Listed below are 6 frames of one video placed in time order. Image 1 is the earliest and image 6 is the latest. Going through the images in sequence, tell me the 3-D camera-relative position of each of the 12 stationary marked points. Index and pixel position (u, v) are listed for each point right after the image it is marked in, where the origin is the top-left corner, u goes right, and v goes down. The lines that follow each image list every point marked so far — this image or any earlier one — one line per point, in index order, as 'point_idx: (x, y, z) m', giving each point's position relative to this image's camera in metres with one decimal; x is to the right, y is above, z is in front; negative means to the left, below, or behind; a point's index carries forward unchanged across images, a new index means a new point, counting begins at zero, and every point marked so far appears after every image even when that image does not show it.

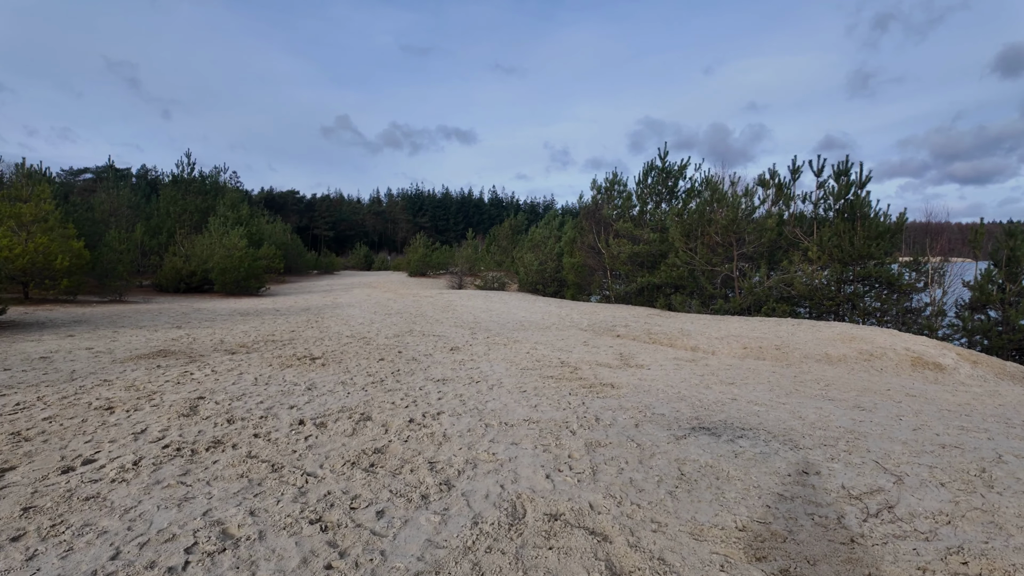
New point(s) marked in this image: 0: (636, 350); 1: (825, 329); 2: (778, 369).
0: (+2.1, -1.1, +10.2) m
1: (+6.6, -0.9, +12.6) m
2: (+4.0, -1.2, +8.8) m
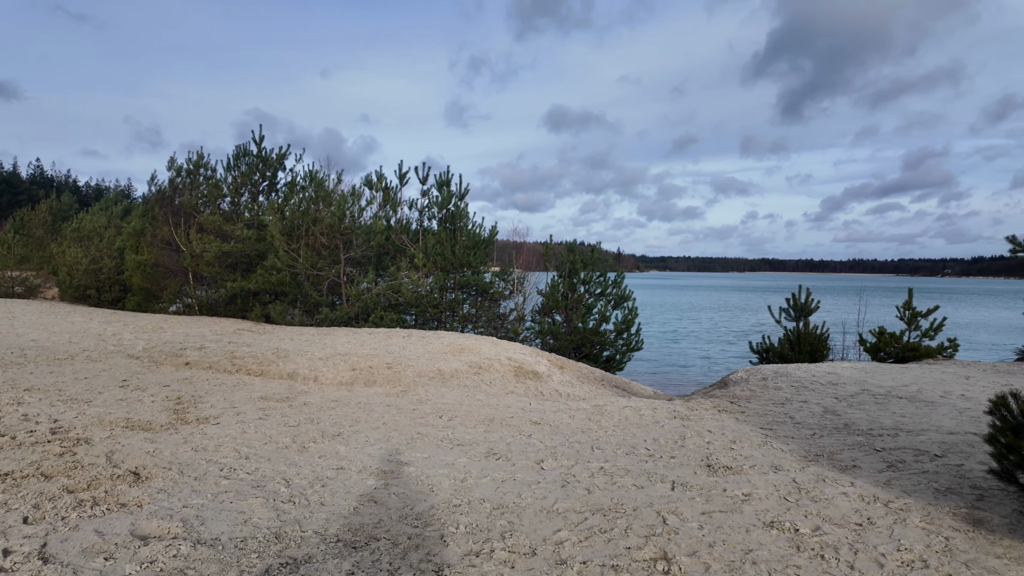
0: (-3.7, -1.2, +7.2) m
1: (-1.6, -1.1, +11.8) m
2: (-1.4, -1.3, +7.2) m
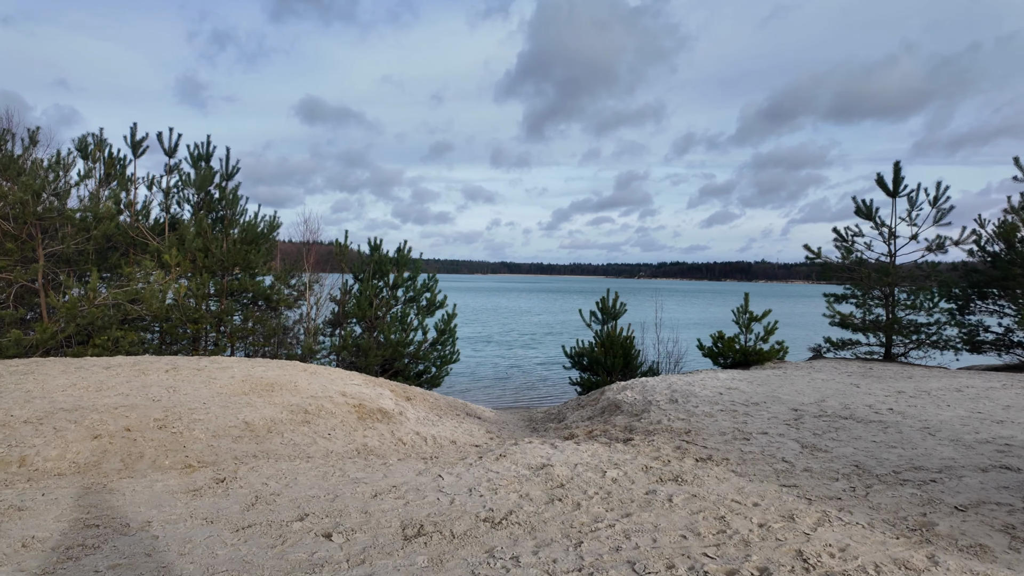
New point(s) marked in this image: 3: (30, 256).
0: (-4.2, -1.4, +3.2) m
1: (-4.1, -1.2, +8.3) m
2: (-2.1, -1.5, +4.2) m
3: (-10.1, +0.7, +12.5) m
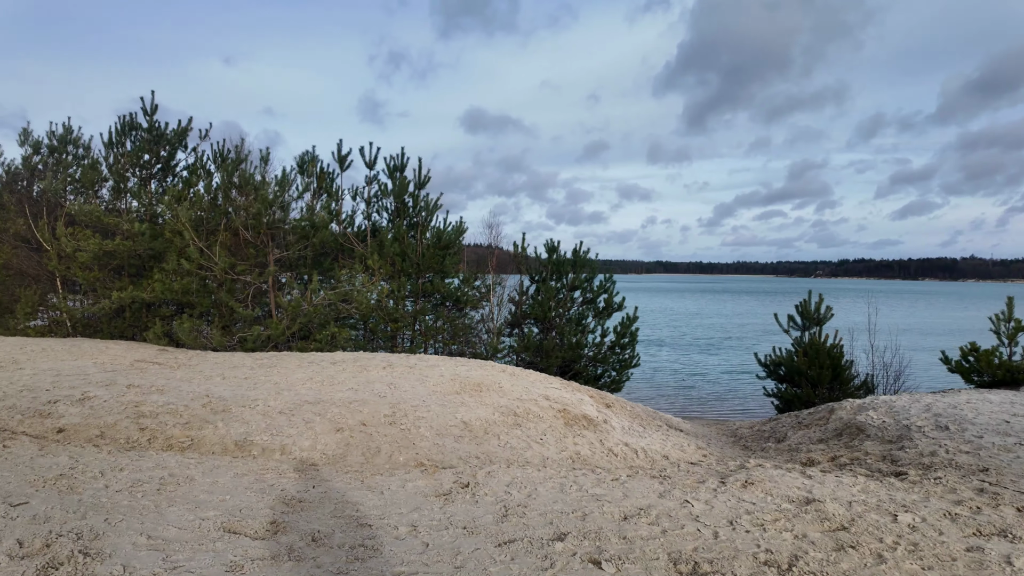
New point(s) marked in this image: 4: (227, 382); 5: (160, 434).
0: (-2.6, -1.4, +3.8) m
1: (-1.2, -1.2, +8.7) m
2: (-0.4, -1.5, +4.1) m
3: (-5.9, +0.6, +14.2) m
4: (-3.8, -1.2, +7.9) m
5: (-3.4, -1.4, +5.8) m
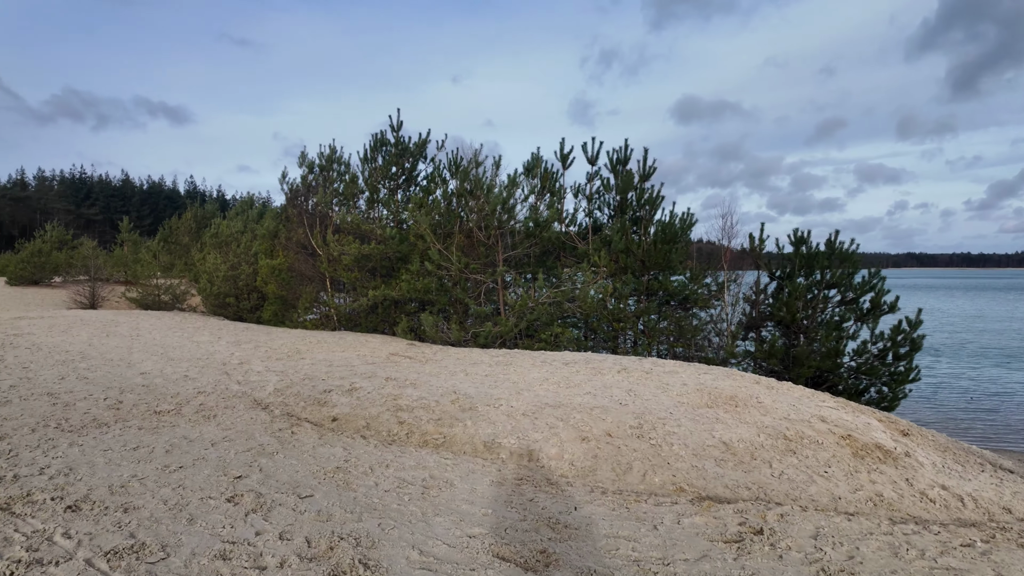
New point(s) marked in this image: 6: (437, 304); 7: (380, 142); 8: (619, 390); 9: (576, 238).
0: (-0.9, -1.4, +3.7) m
1: (+2.1, -1.2, +7.9) m
2: (+1.4, -1.5, +3.3) m
3: (-0.5, +0.7, +14.6) m
4: (-0.6, -1.2, +8.0) m
5: (-0.9, -1.4, +5.9) m
6: (-1.8, -0.4, +14.6) m
7: (-3.3, +4.0, +15.6) m
8: (+1.3, -1.3, +7.4) m
9: (+1.7, +1.3, +15.1) m
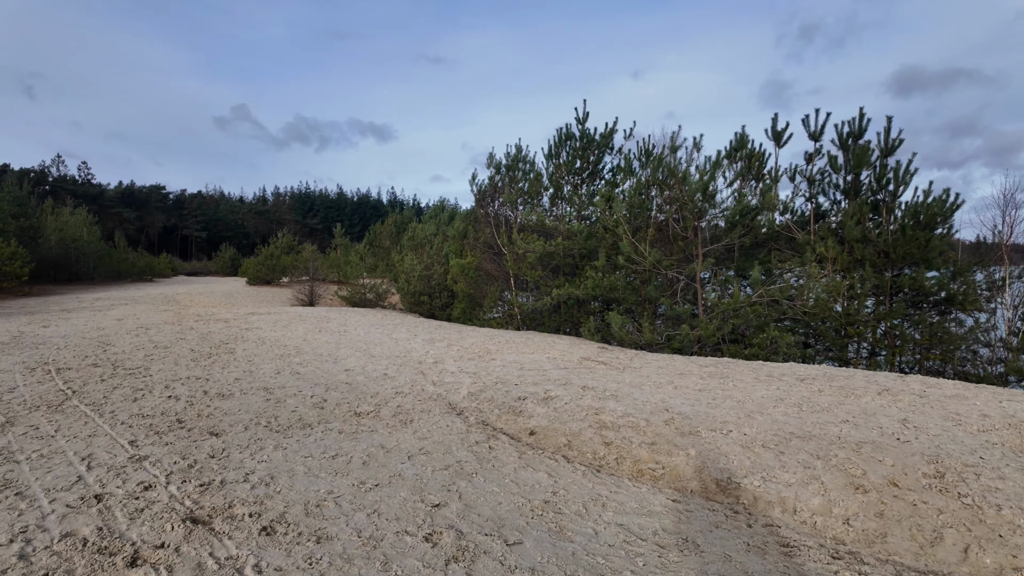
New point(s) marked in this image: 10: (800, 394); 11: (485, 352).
0: (+0.4, -1.4, +2.8) m
1: (+4.5, -1.2, +5.9) m
2: (+2.4, -1.5, +1.8) m
3: (+4.0, +0.7, +13.1) m
4: (+2.0, -1.2, +6.8) m
5: (+1.0, -1.4, +5.0) m
6: (+2.7, -0.4, +13.5) m
7: (+1.6, +4.0, +14.9) m
8: (+3.6, -1.3, +5.7) m
9: (+6.1, +1.3, +12.9) m
10: (+3.2, -1.2, +6.6) m
11: (-0.4, -1.0, +9.9) m
